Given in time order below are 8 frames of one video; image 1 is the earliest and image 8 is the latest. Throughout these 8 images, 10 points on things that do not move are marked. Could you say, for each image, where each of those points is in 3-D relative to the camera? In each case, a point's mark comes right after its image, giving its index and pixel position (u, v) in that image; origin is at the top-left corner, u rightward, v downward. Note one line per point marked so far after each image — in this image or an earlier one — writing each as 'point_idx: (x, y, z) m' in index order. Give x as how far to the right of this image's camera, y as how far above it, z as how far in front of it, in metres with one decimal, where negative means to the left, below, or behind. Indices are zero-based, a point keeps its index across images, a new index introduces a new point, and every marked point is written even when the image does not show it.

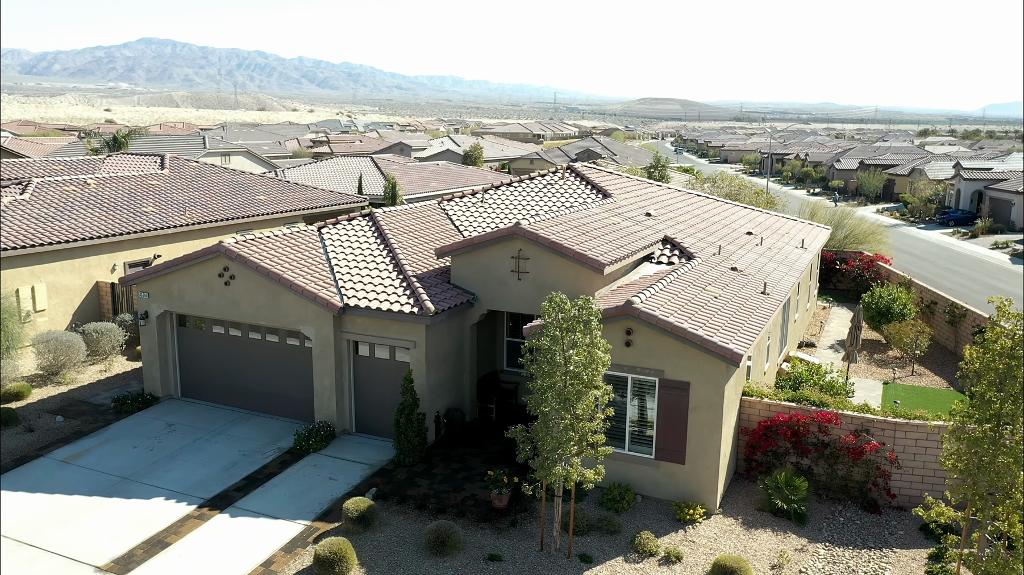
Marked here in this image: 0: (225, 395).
0: (-6.6, -2.4, +18.5) m
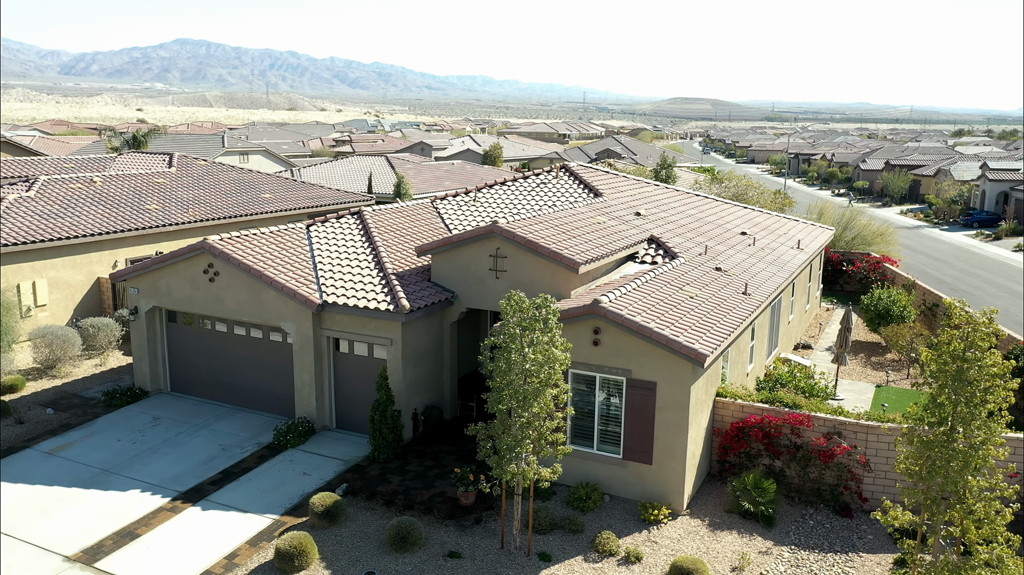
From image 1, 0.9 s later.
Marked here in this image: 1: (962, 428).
0: (-7.0, -2.4, +18.7) m
1: (+5.4, -1.7, +9.7) m
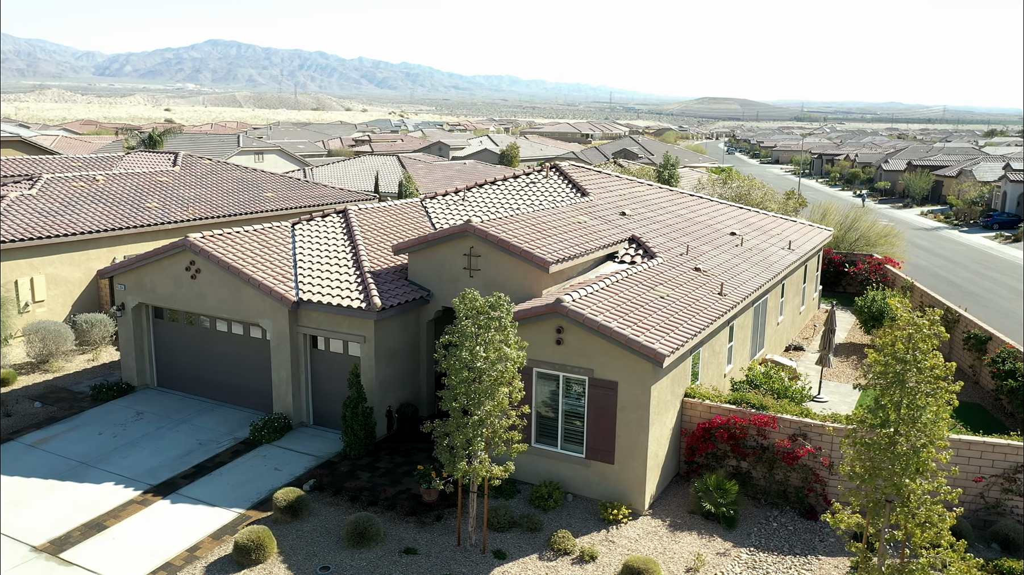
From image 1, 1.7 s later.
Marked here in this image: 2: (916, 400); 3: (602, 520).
0: (-7.4, -2.3, +19.0) m
1: (+4.7, -1.7, +9.6) m
2: (+4.7, -1.3, +9.5) m
3: (+1.4, -3.8, +13.1) m
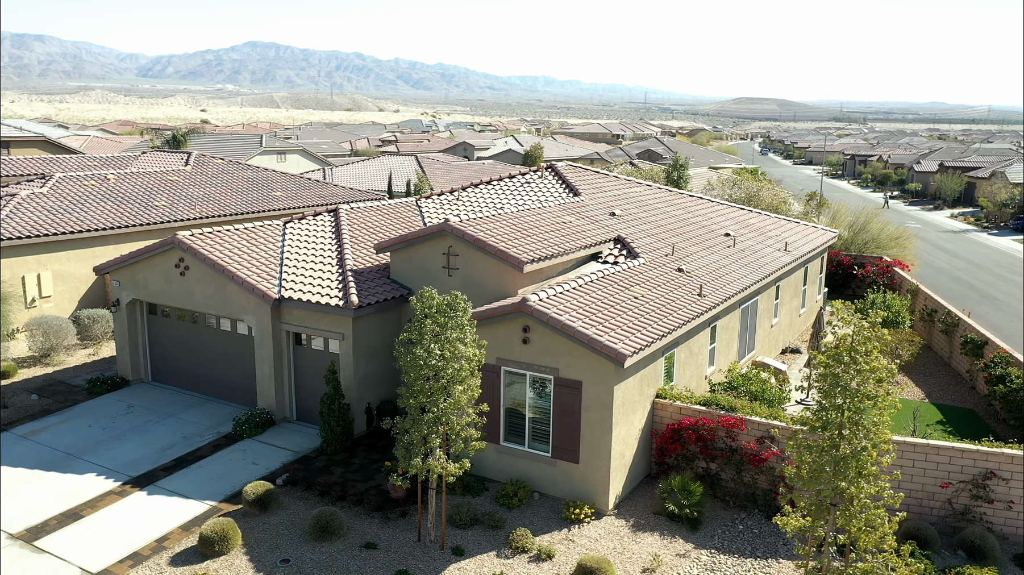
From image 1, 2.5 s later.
0: (-7.8, -2.2, +19.4) m
1: (+4.0, -1.7, +9.5) m
2: (+4.0, -1.3, +9.4) m
3: (+0.8, -3.8, +13.2) m
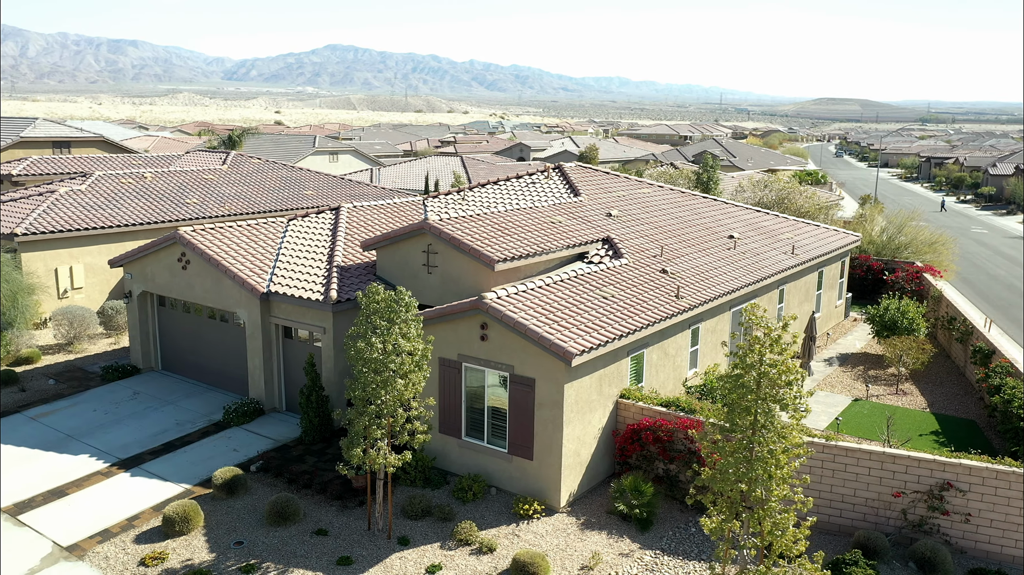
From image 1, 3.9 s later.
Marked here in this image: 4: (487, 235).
0: (-8.0, -2.1, +20.2) m
1: (+2.9, -1.7, +9.4) m
2: (+2.9, -1.3, +9.3) m
3: (0.0, -3.7, +13.3) m
4: (-0.5, +1.1, +16.7) m
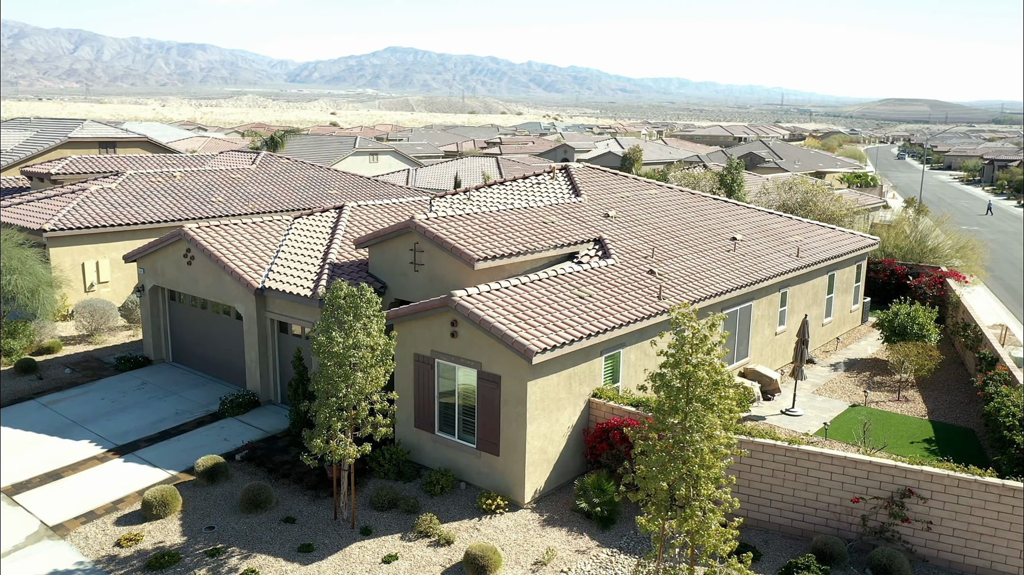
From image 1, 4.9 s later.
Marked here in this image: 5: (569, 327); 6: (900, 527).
0: (-8.1, -1.9, +21.0) m
1: (+2.0, -1.7, +9.4) m
2: (+2.1, -1.3, +9.3) m
3: (-0.6, -3.7, +13.5) m
4: (-0.8, +1.1, +17.0) m
5: (+1.0, -0.7, +14.0) m
6: (+5.8, -3.5, +12.0) m
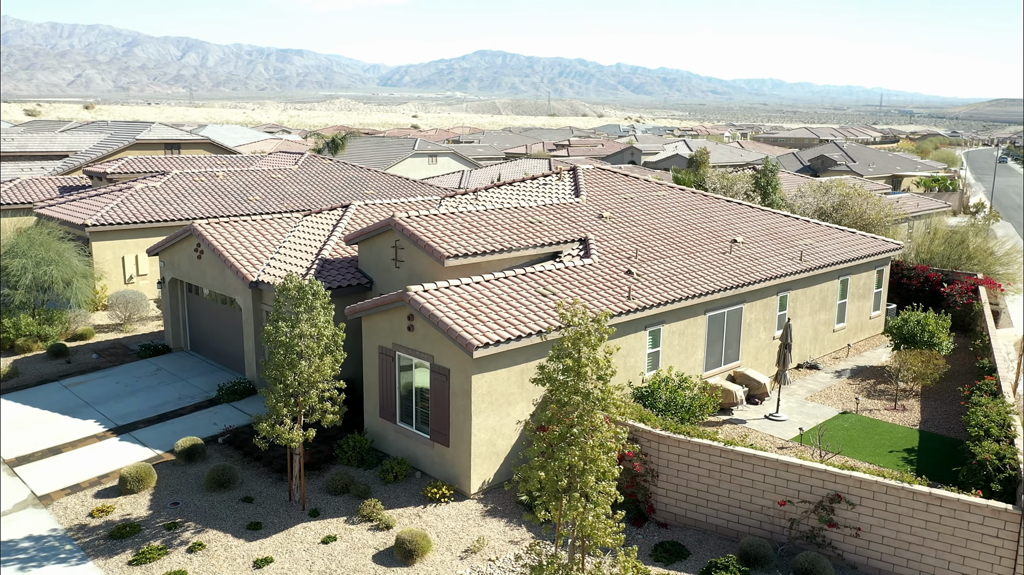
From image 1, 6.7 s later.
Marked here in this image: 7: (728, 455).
0: (-8.2, -1.7, +22.1) m
1: (+0.7, -1.7, +9.7) m
2: (+0.8, -1.3, +9.5) m
3: (-1.5, -3.6, +14.0) m
4: (-1.3, +1.2, +17.5) m
5: (+0.2, -0.6, +14.3) m
6: (+4.6, -3.6, +11.9) m
7: (+3.3, -2.6, +12.5) m
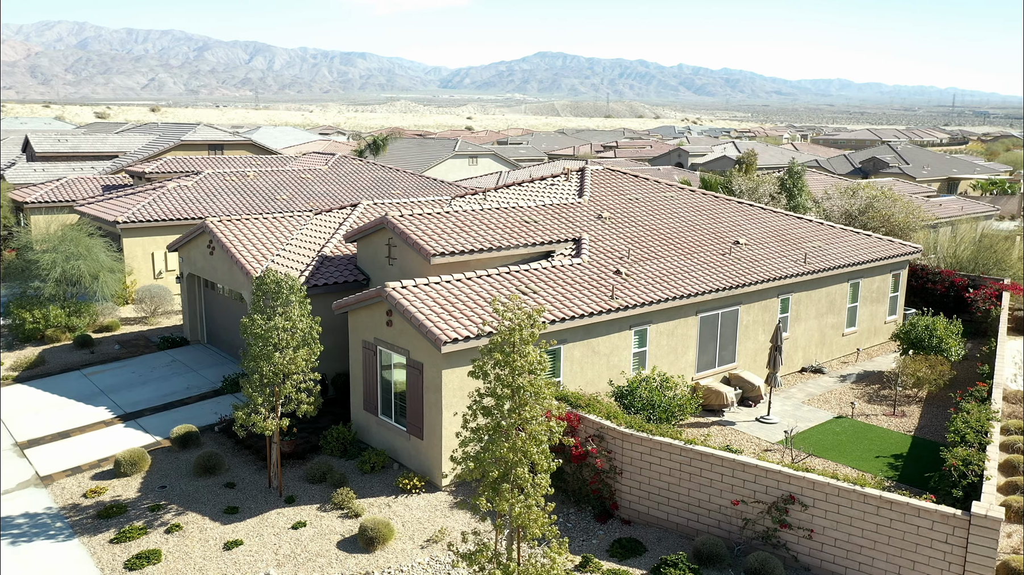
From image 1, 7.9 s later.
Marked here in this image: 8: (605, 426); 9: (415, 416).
0: (-8.2, -1.6, +23.0) m
1: (-0.1, -1.6, +9.9) m
2: (0.0, -1.2, +9.8) m
3: (-2.0, -3.6, +14.4) m
4: (-1.5, +1.2, +17.8) m
5: (-0.3, -0.6, +14.6) m
6: (+4.0, -3.6, +11.8) m
7: (+2.7, -2.6, +12.6) m
8: (+1.6, -2.3, +13.5) m
9: (-1.8, -2.3, +14.7) m
